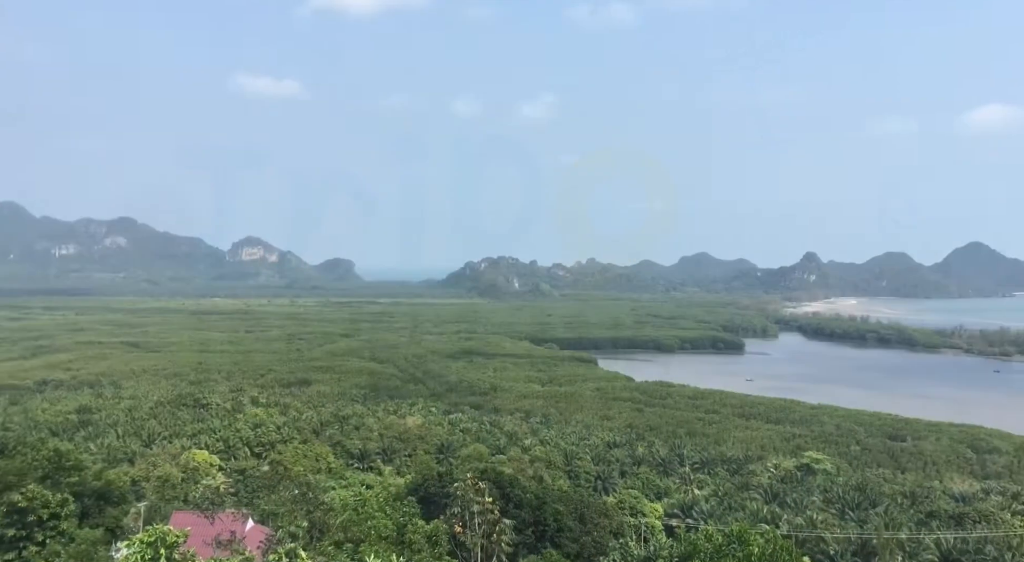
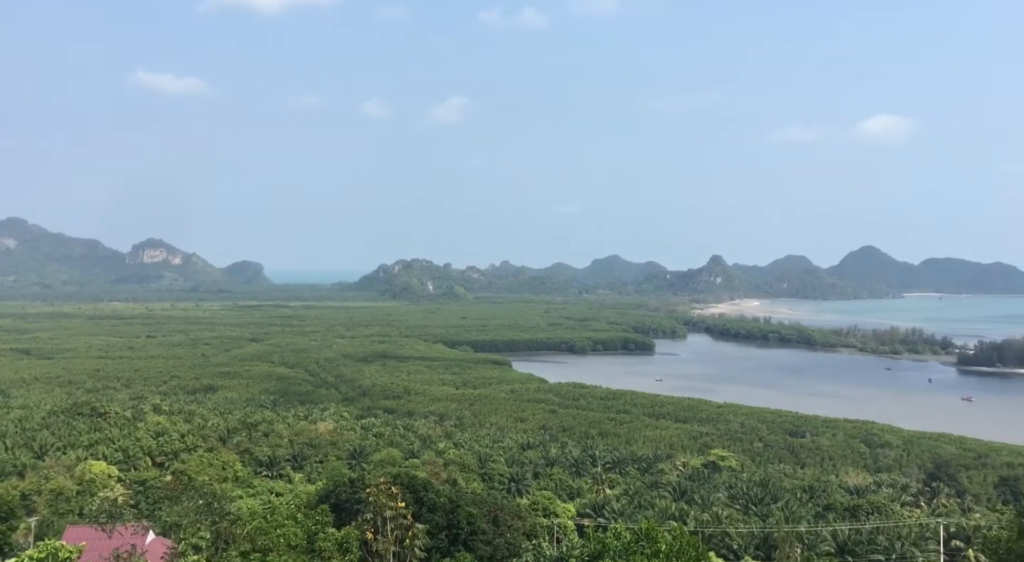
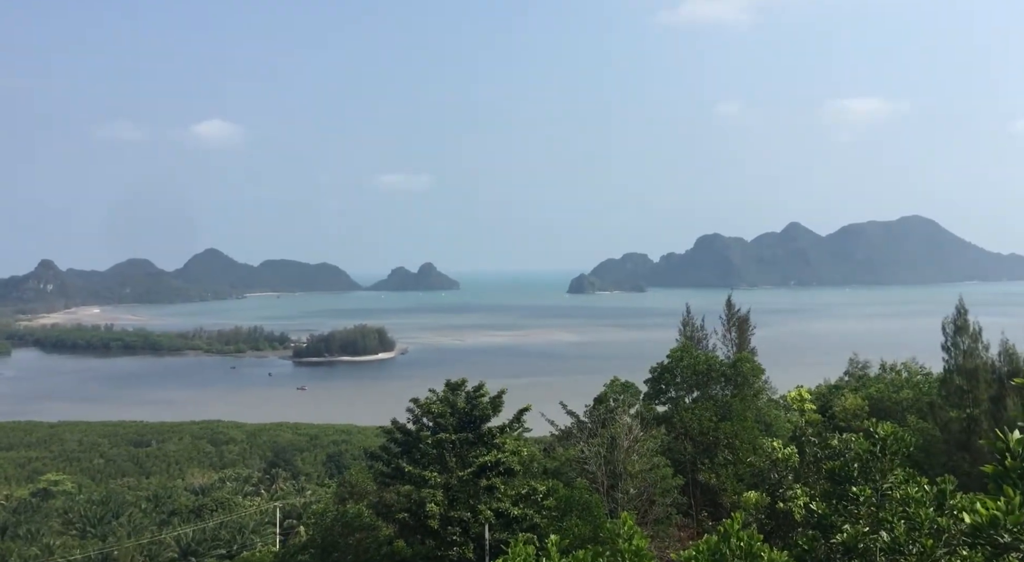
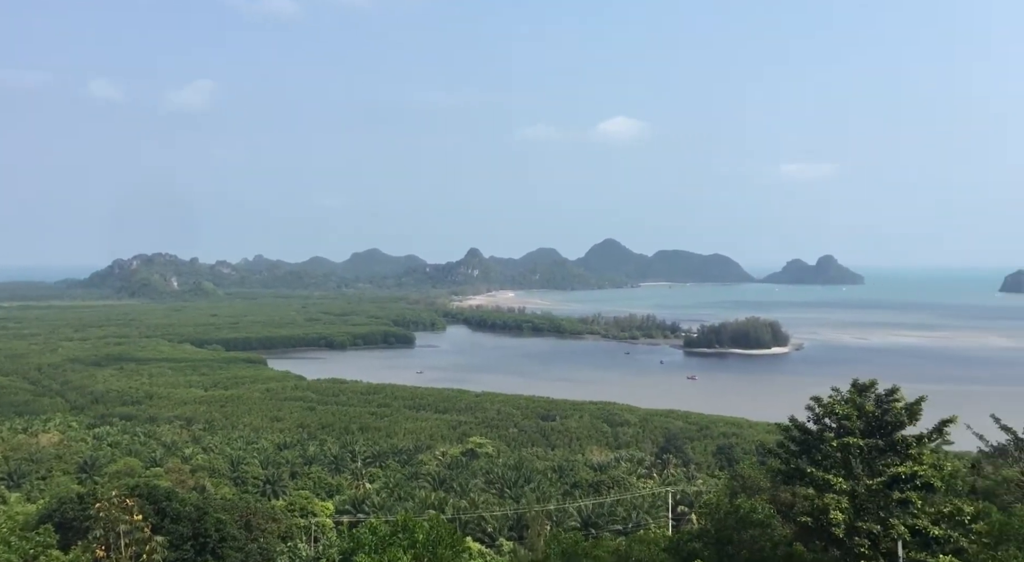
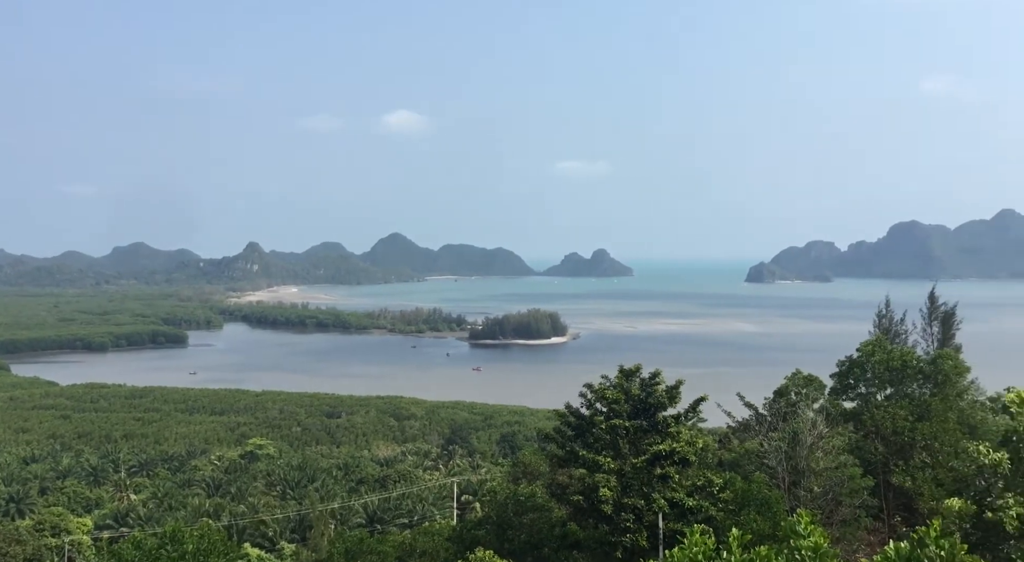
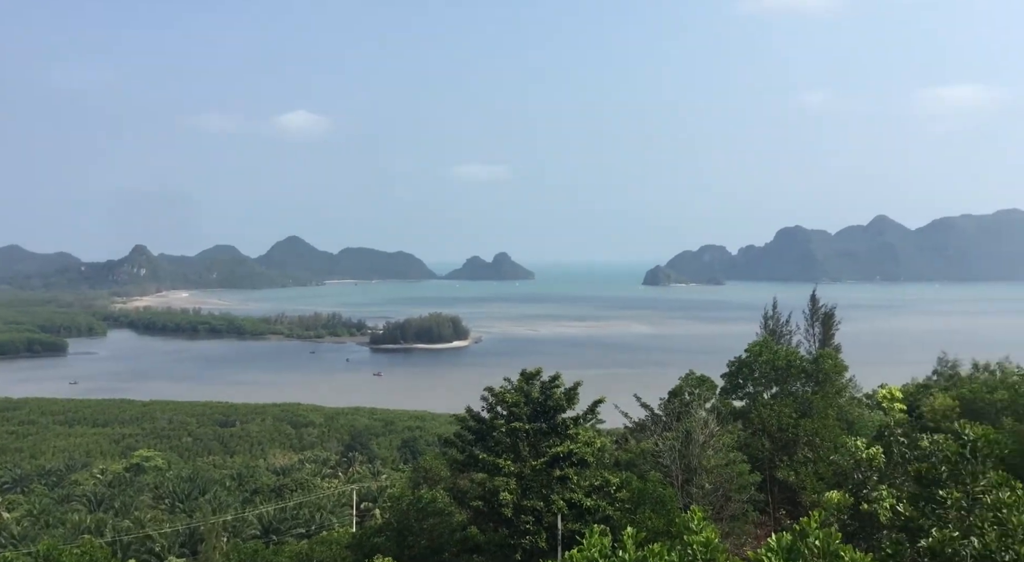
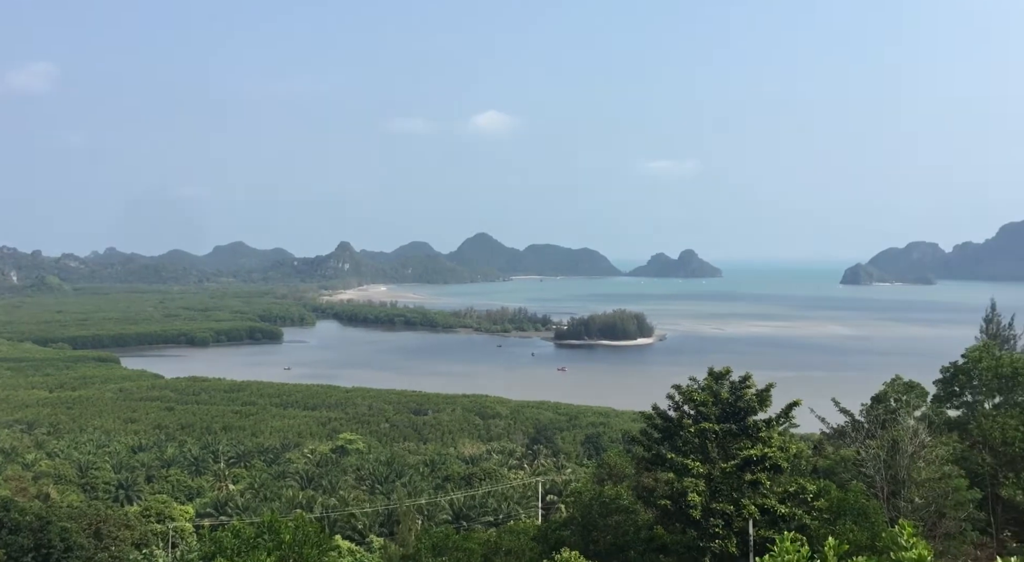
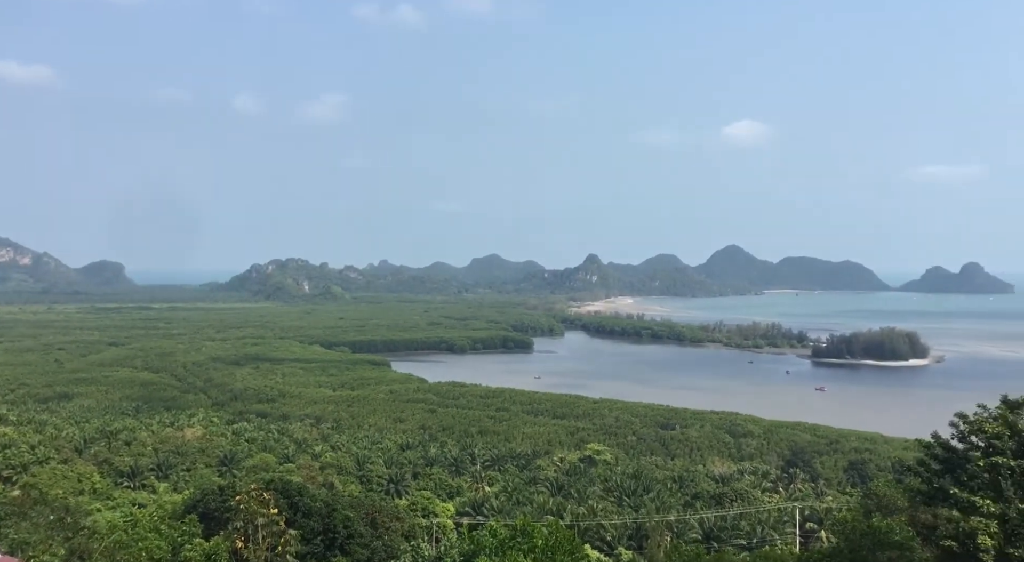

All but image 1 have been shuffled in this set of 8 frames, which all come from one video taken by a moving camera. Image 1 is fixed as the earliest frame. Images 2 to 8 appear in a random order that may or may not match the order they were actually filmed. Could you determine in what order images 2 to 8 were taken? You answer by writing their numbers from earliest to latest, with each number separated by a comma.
2, 8, 4, 7, 5, 6, 3
